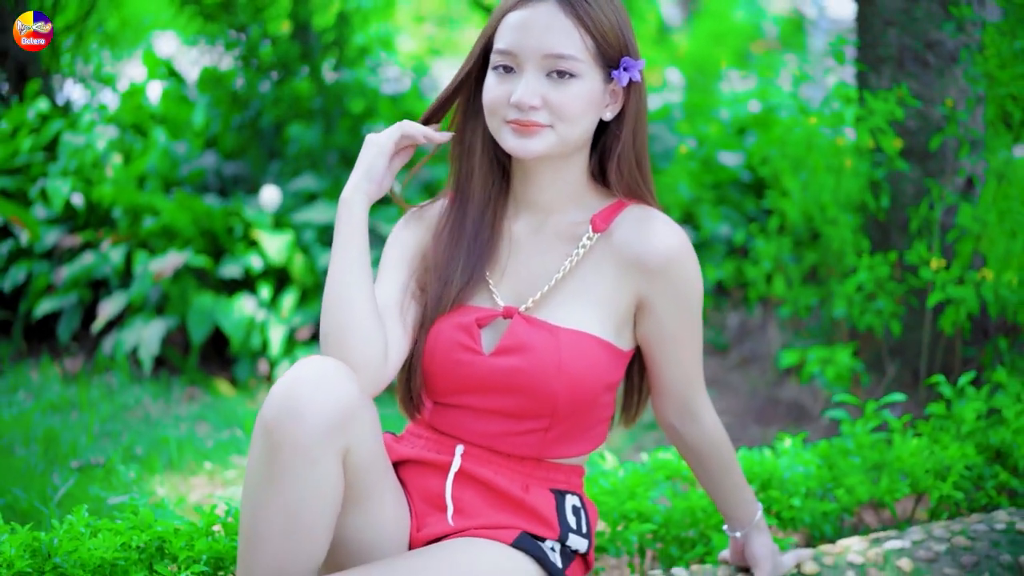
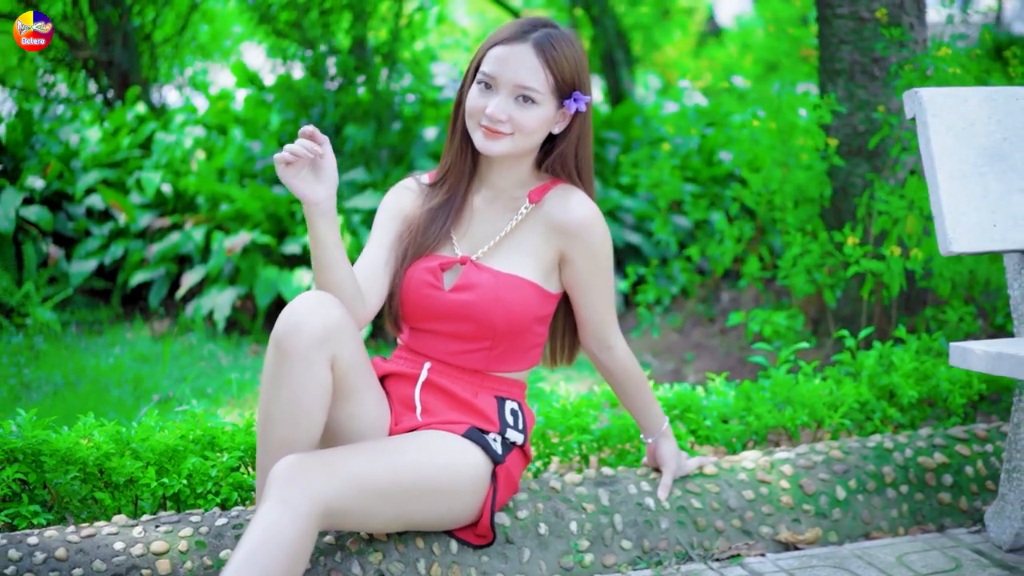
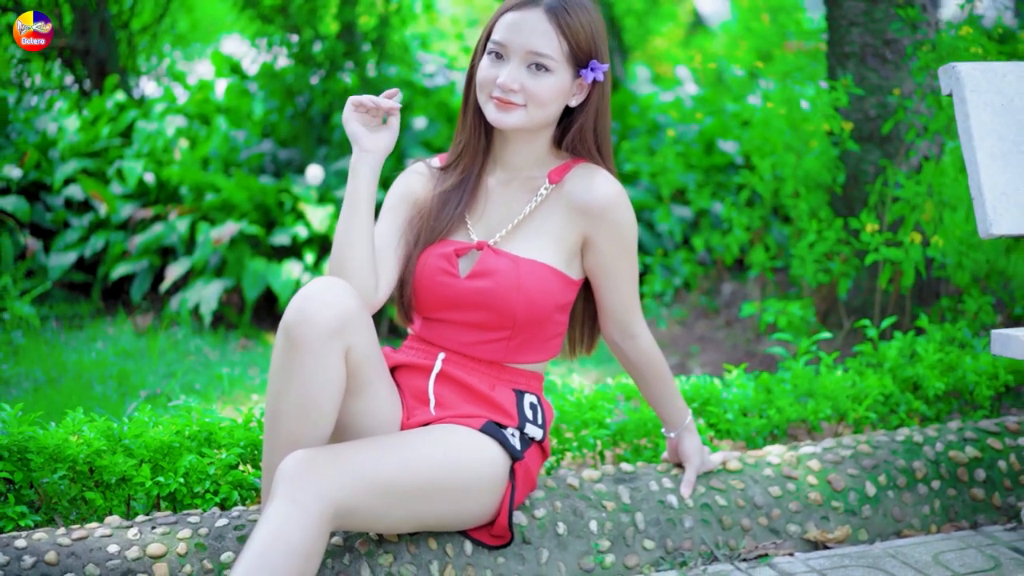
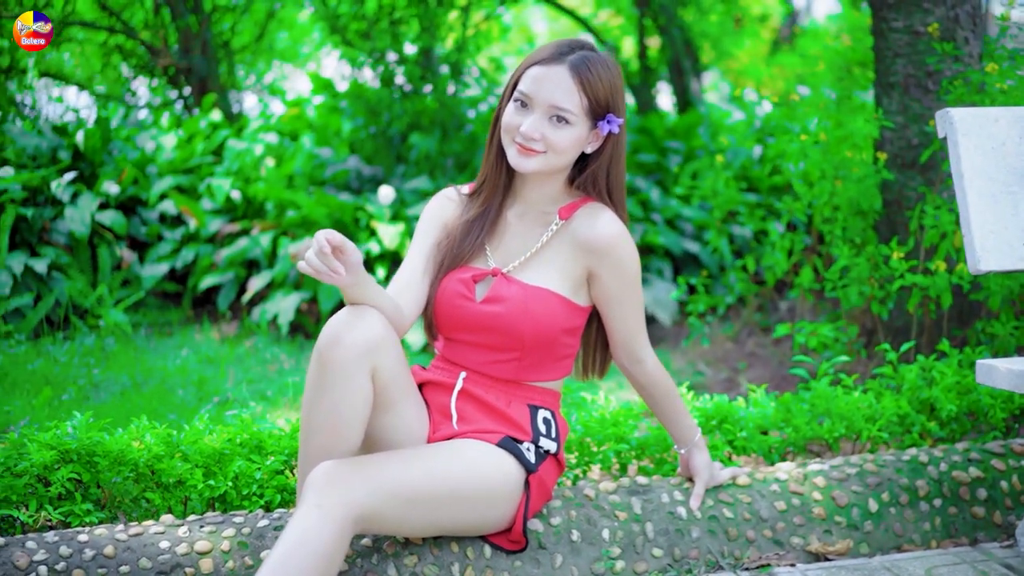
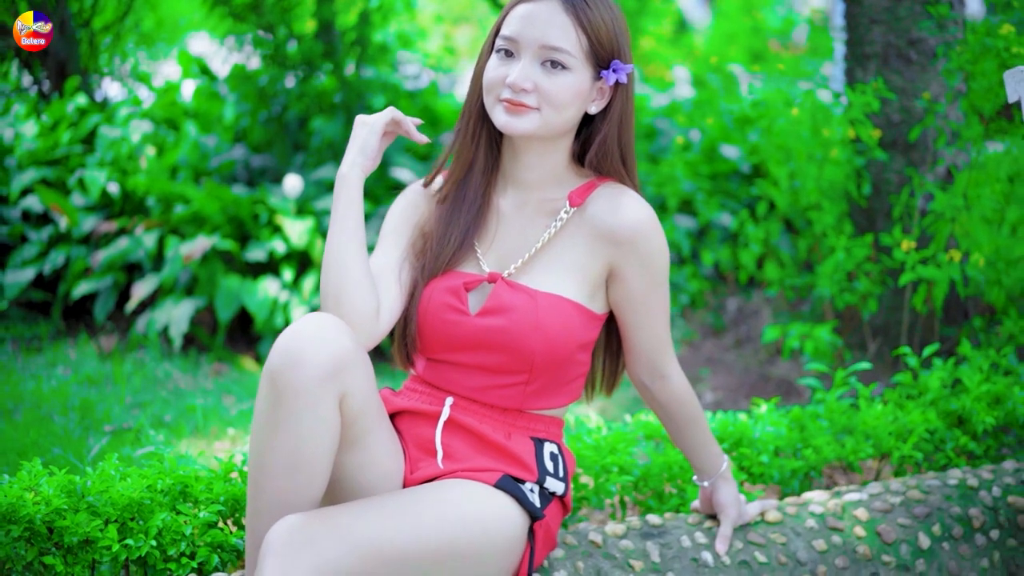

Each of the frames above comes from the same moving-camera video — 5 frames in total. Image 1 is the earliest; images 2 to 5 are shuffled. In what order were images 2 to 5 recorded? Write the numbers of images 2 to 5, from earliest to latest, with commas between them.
5, 3, 2, 4
